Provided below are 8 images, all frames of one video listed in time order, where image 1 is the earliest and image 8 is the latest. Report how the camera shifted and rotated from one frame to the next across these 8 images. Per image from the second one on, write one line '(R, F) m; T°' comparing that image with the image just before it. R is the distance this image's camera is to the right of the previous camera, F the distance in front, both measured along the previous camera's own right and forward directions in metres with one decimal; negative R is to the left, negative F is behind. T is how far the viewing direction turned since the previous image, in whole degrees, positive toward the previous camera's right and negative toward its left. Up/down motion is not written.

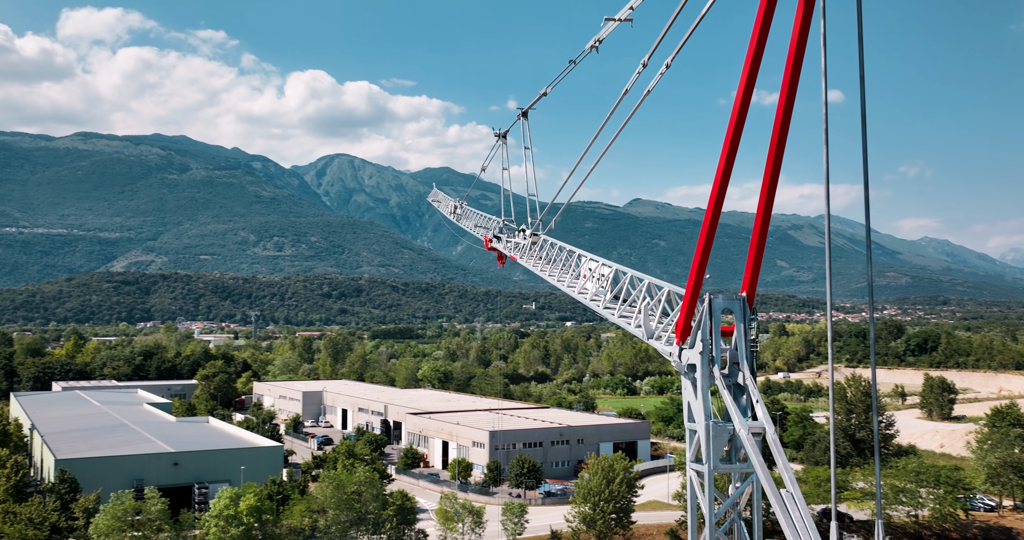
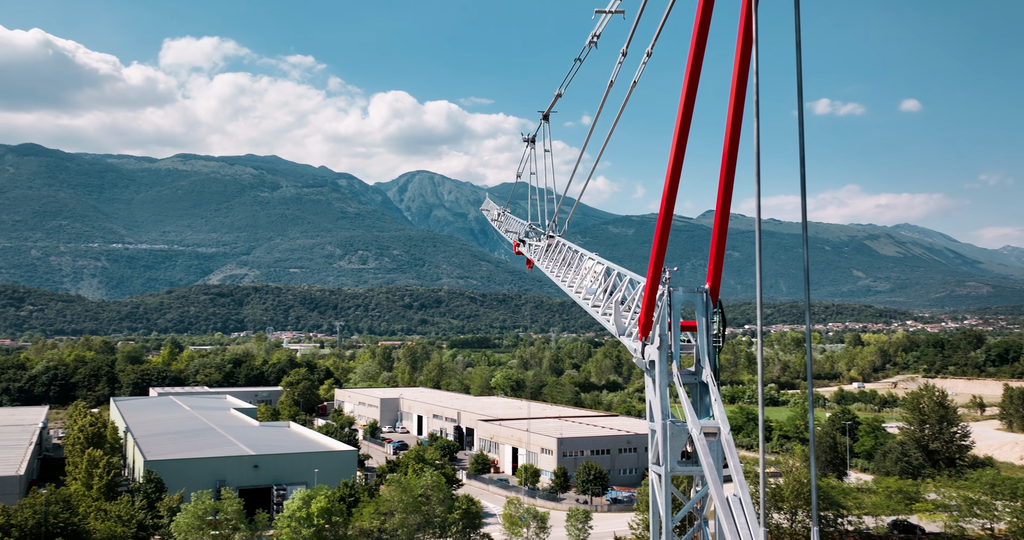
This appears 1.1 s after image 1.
(+2.1, -1.7) m; -6°
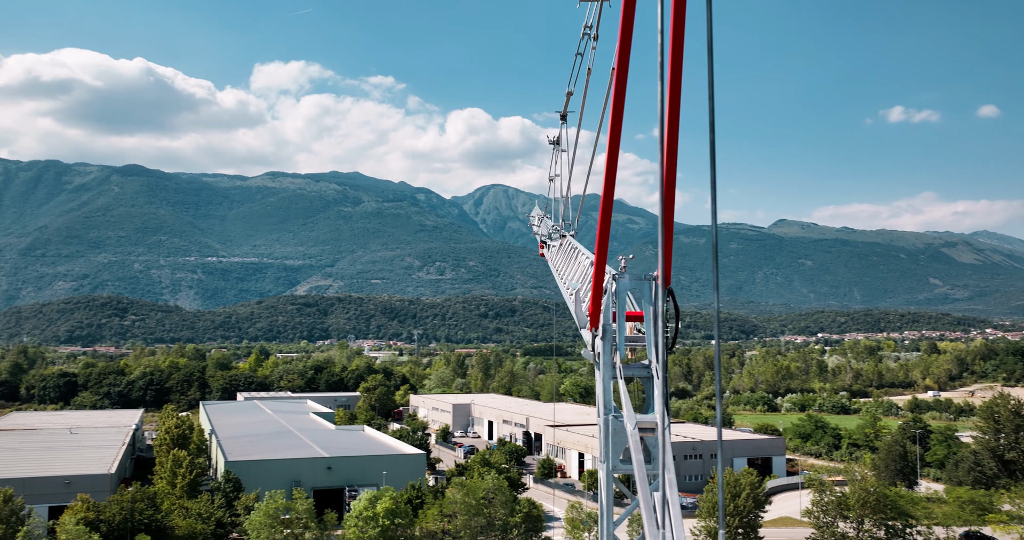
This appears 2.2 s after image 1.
(+2.2, -1.7) m; -6°
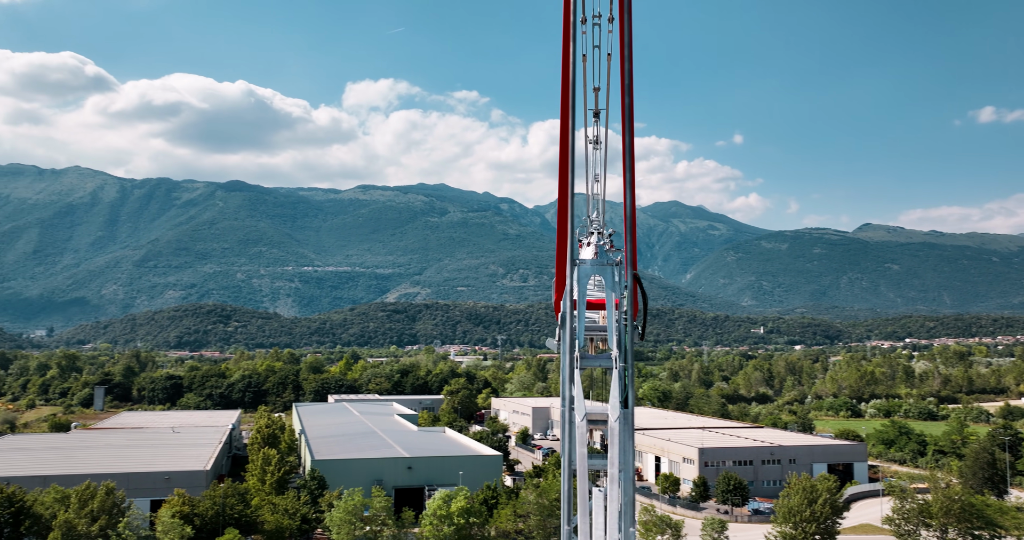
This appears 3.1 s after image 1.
(+2.5, -1.6) m; -7°
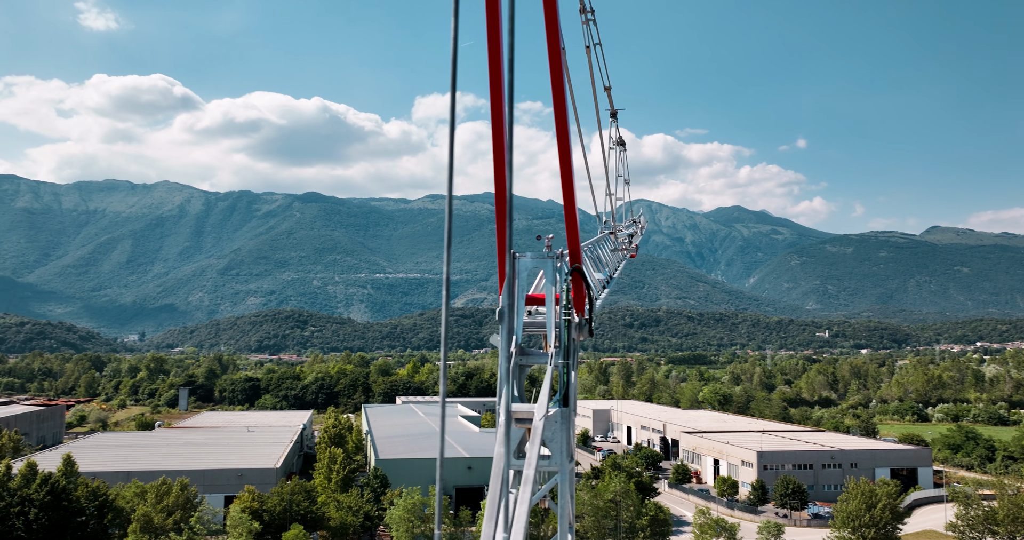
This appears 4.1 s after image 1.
(+2.5, -1.5) m; -6°
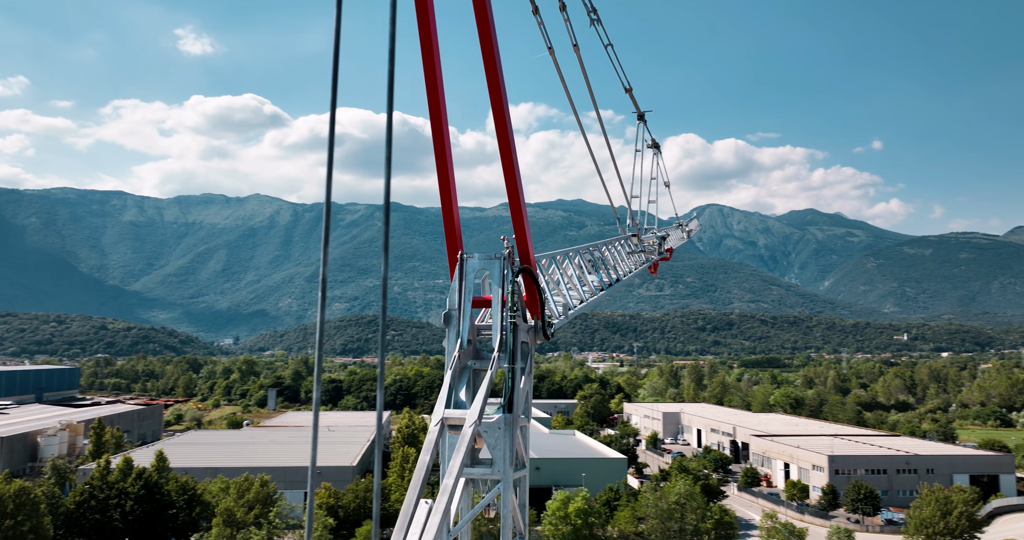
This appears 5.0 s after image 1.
(+3.0, -1.3) m; -7°
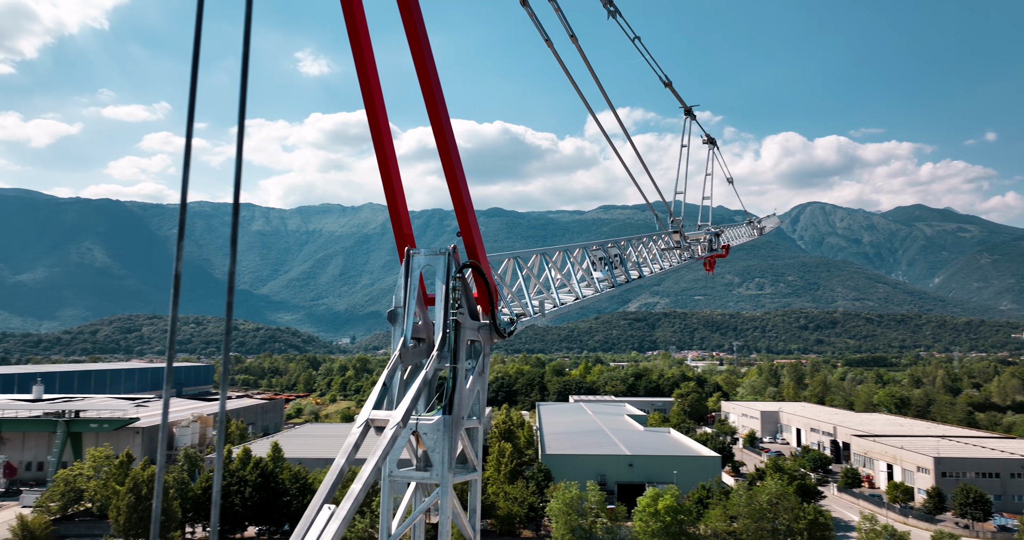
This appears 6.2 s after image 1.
(+4.5, -1.2) m; -10°
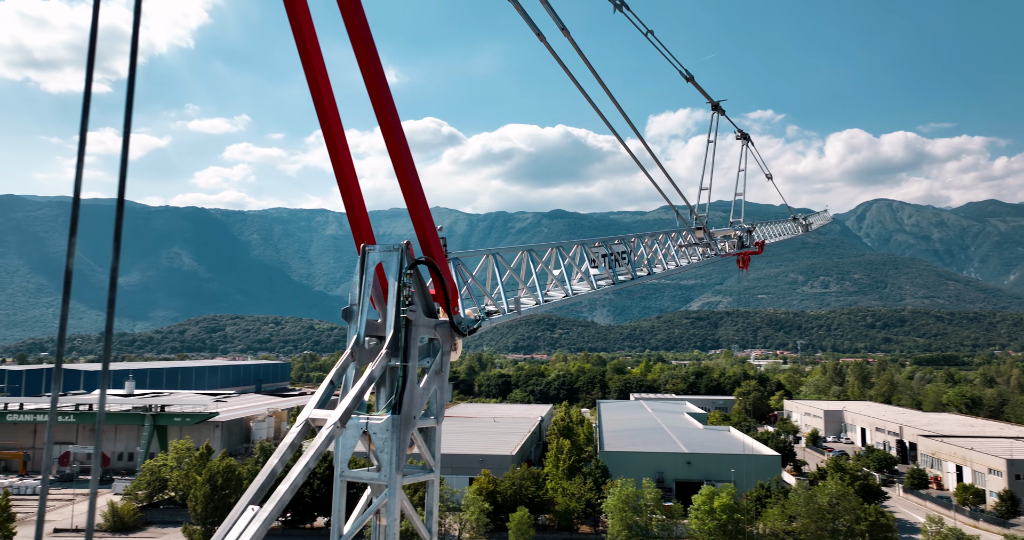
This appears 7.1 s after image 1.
(+3.3, -0.6) m; -7°
